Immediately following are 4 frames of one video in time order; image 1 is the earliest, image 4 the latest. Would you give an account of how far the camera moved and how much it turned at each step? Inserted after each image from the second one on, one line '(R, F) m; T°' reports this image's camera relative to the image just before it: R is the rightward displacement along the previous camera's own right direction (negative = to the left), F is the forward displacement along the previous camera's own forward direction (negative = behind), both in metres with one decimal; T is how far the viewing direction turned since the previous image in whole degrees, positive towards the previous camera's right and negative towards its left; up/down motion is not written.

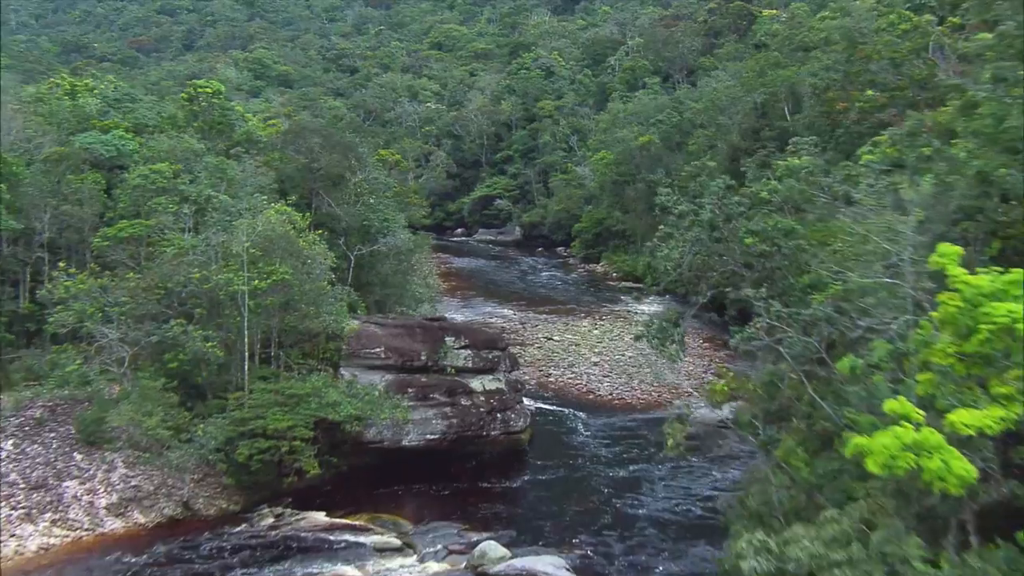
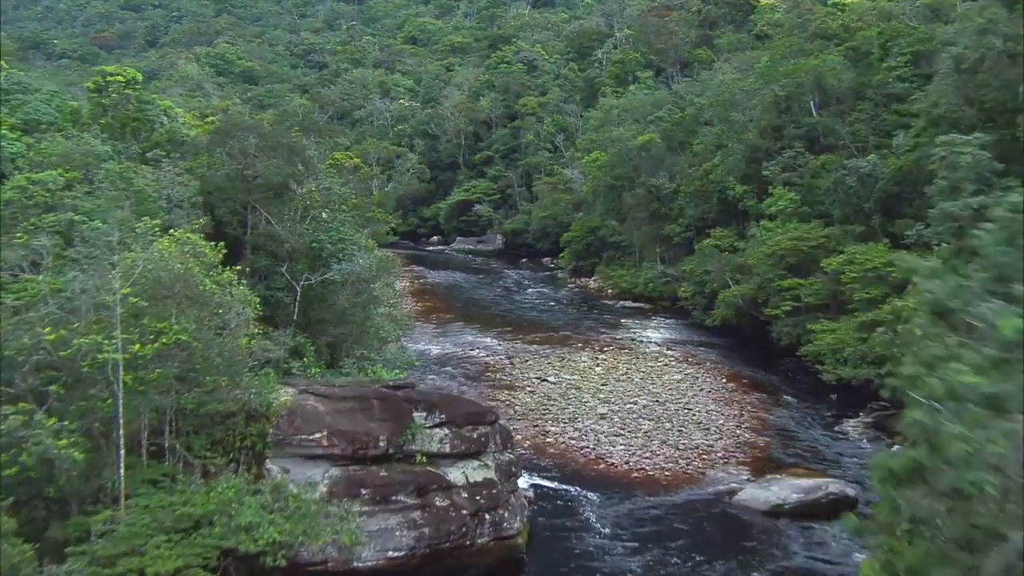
(-0.1, +4.4) m; +1°
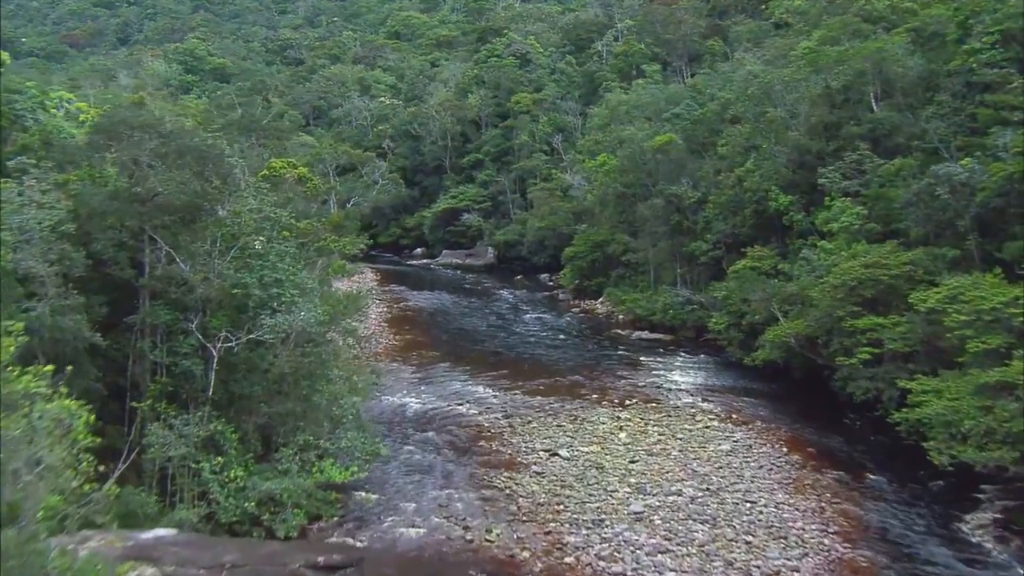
(-0.1, +4.9) m; 0°
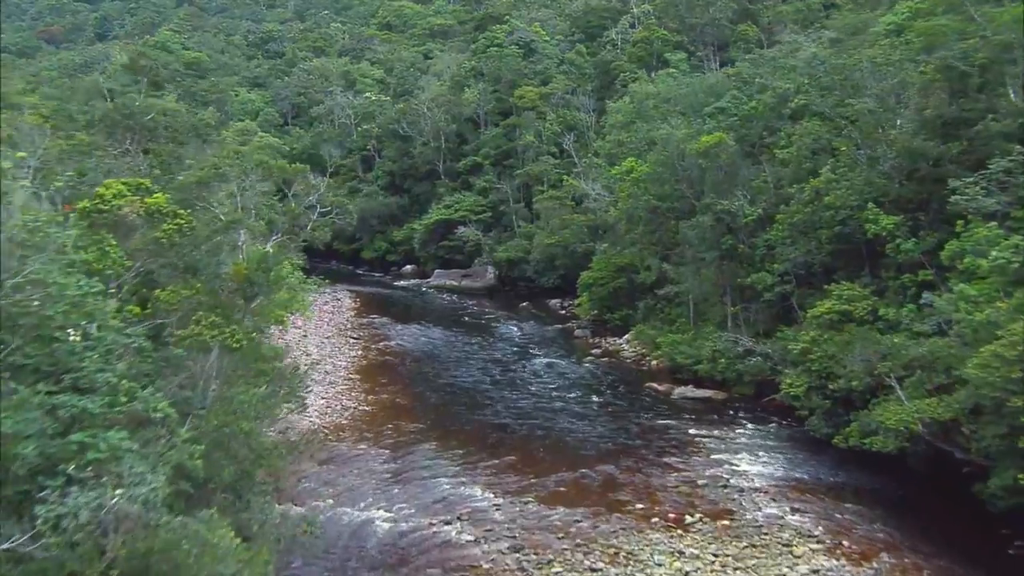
(-0.1, +6.0) m; 0°
